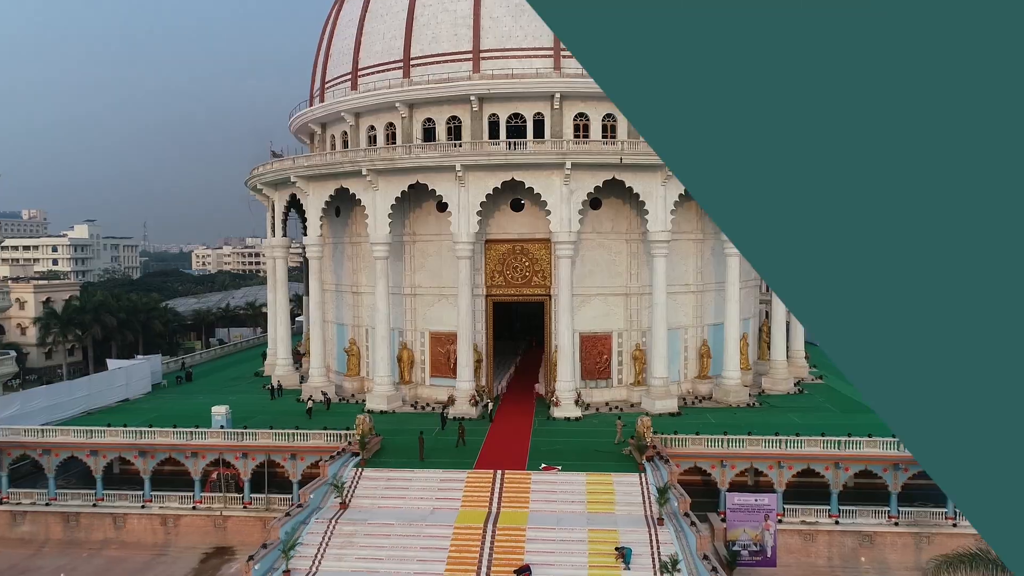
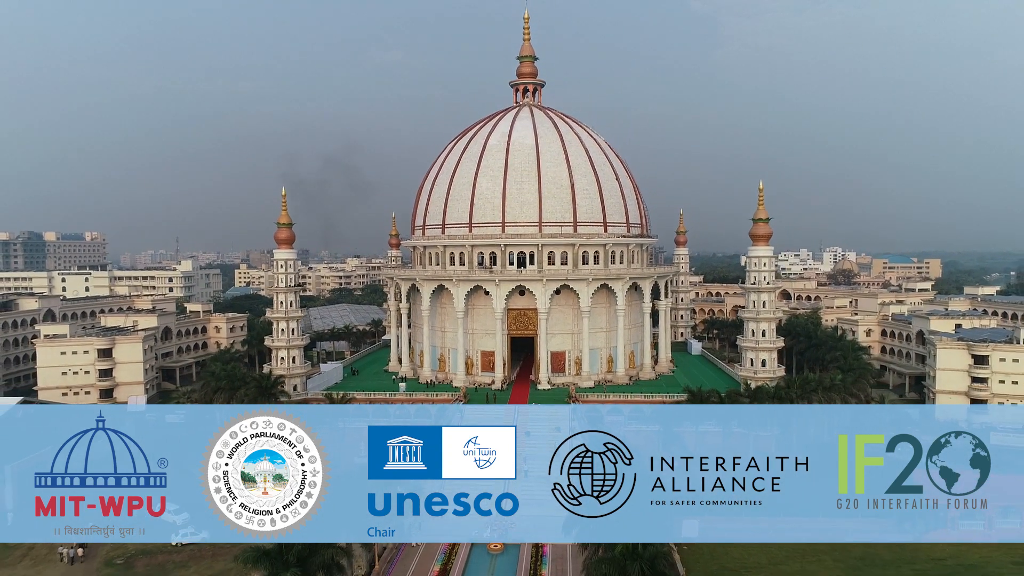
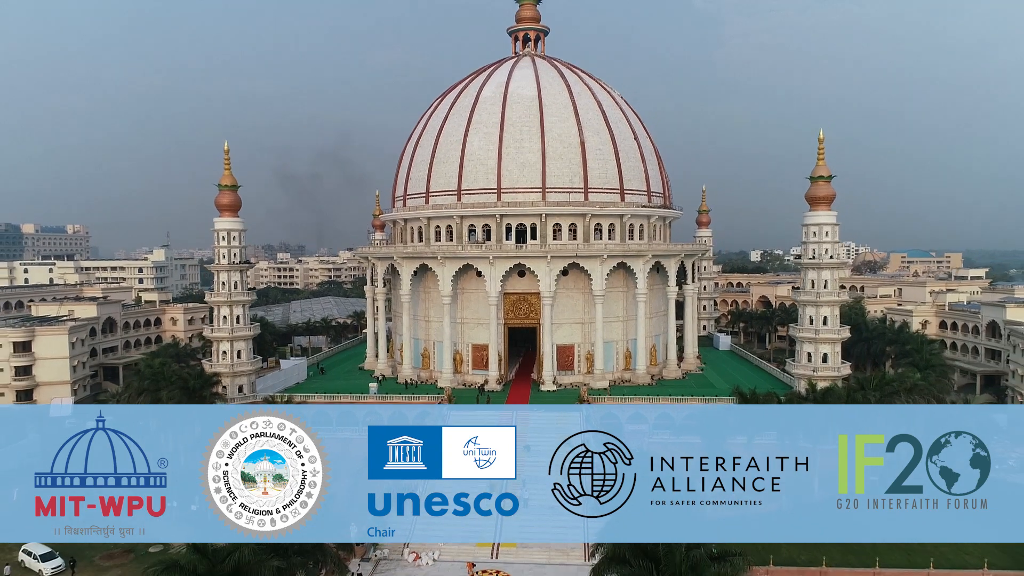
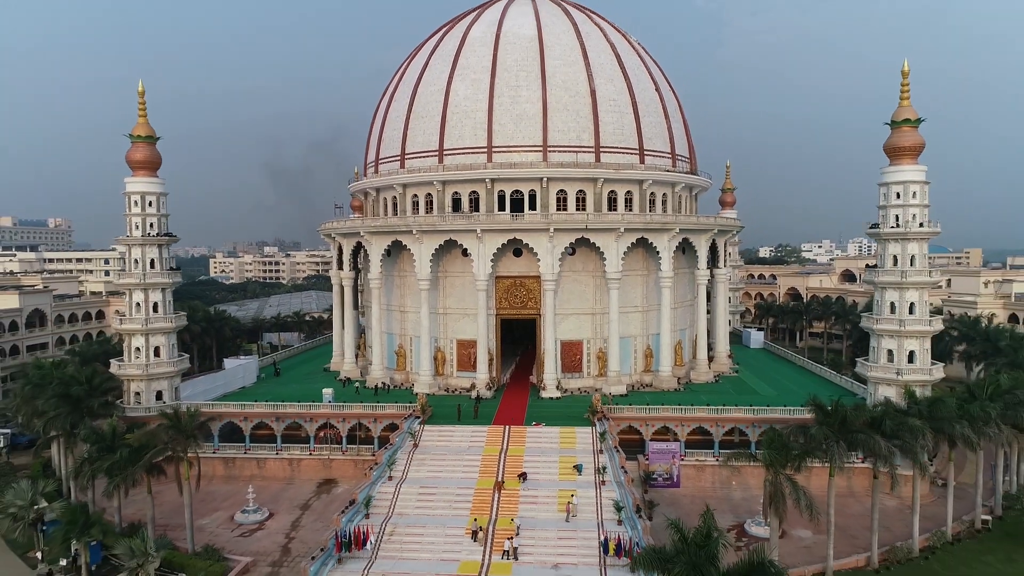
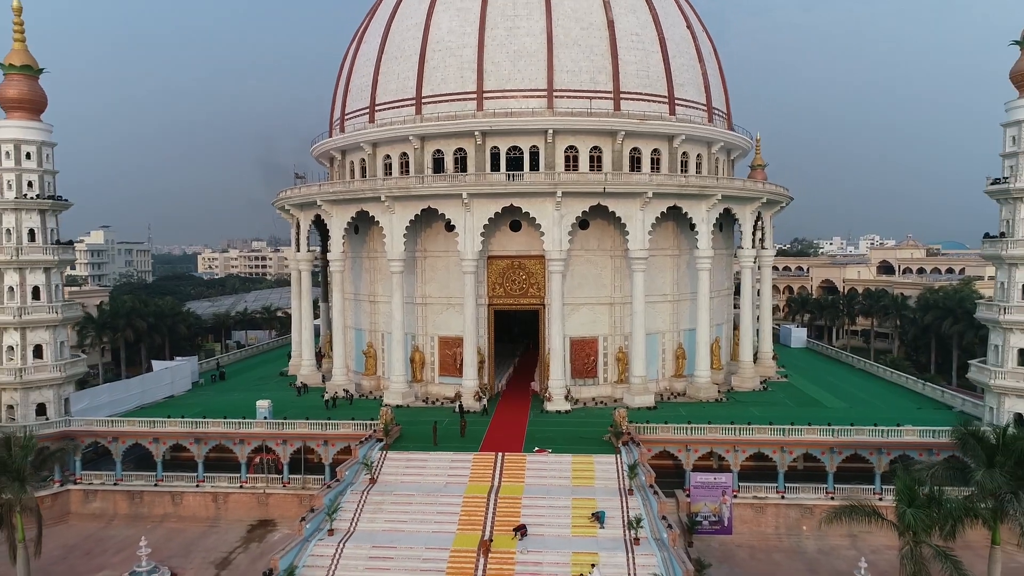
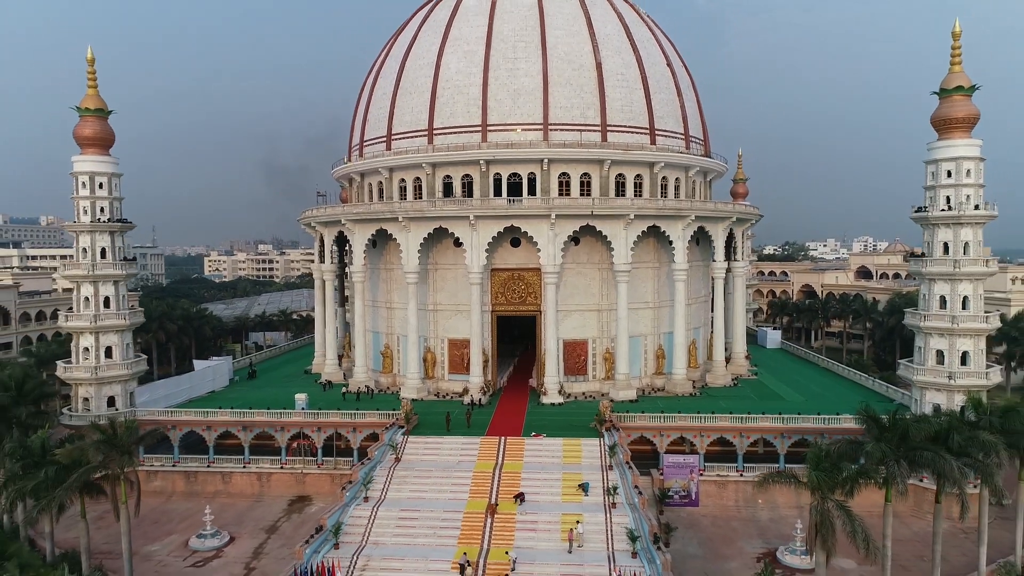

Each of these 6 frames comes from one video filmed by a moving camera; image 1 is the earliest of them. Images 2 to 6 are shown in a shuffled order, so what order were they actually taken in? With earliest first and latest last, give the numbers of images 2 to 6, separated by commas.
5, 6, 4, 3, 2
